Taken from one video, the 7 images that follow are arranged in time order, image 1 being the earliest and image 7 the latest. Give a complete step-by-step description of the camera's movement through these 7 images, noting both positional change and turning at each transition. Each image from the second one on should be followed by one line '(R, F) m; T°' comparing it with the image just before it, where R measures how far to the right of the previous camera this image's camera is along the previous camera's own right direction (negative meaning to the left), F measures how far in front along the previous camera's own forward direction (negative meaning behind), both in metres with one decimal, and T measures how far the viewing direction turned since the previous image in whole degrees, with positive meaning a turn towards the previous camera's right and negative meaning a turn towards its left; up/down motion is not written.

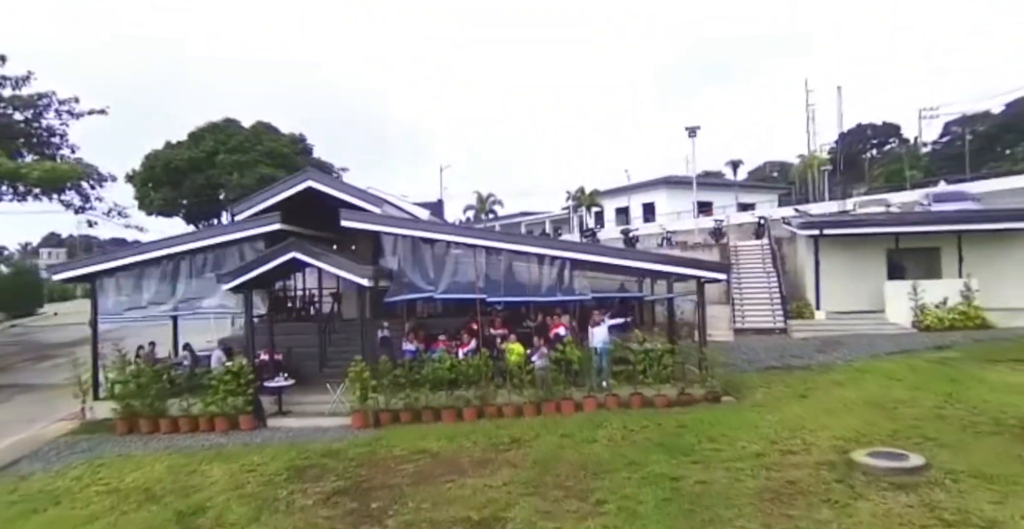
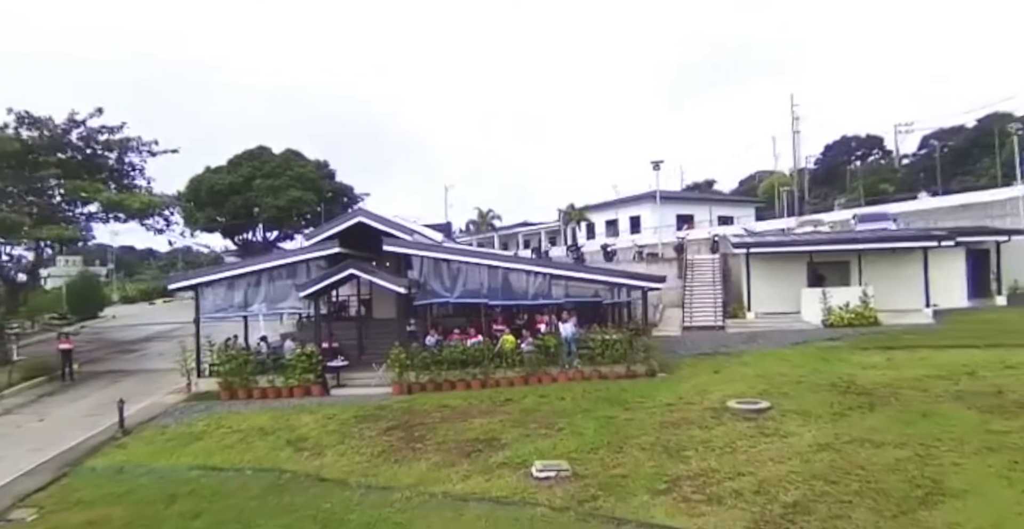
(+0.1, -3.4) m; 0°
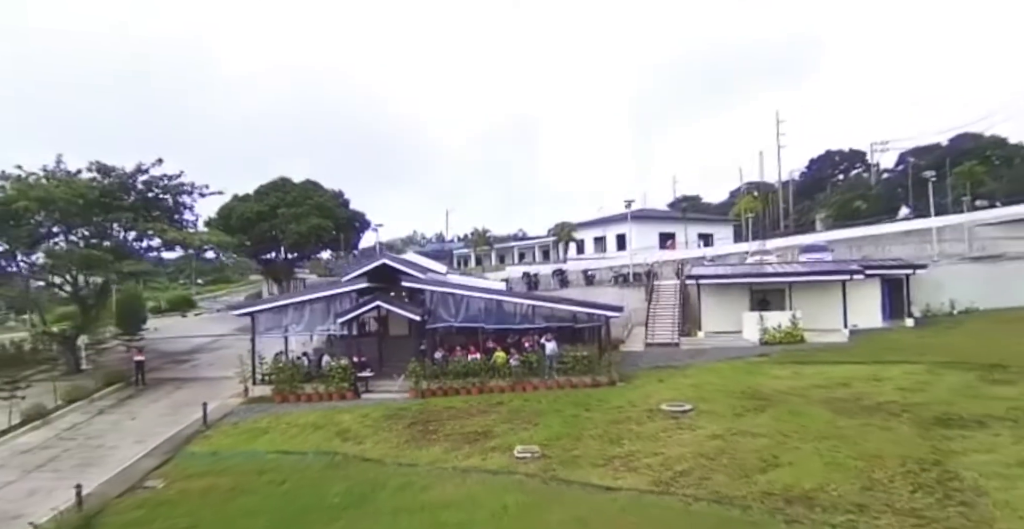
(+0.2, -3.4) m; 0°
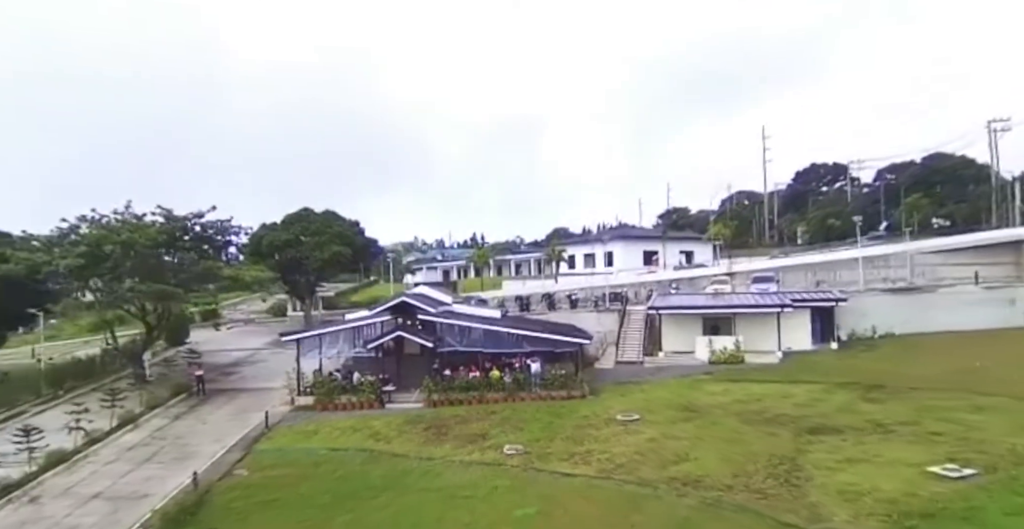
(+0.2, -4.2) m; 0°
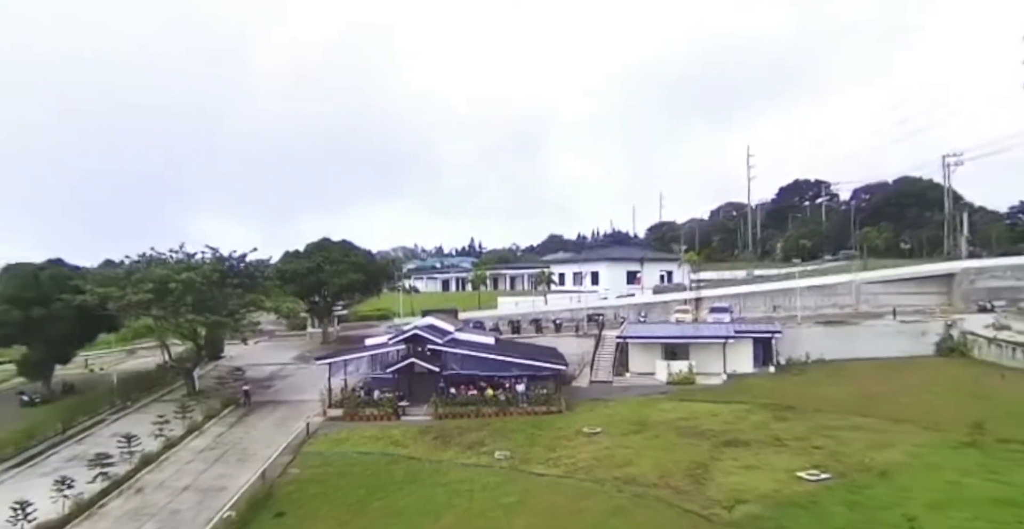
(+0.2, -4.9) m; 0°
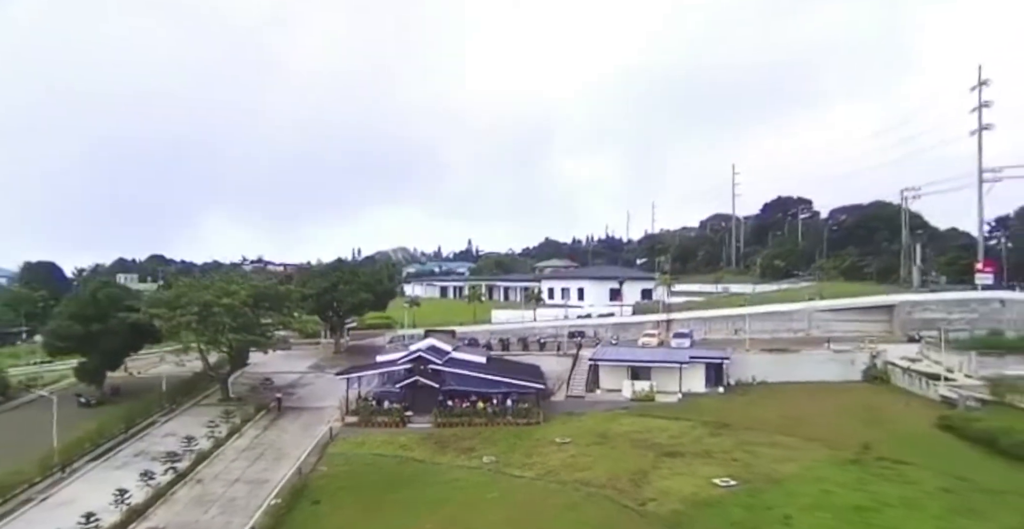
(+0.3, -5.1) m; 0°
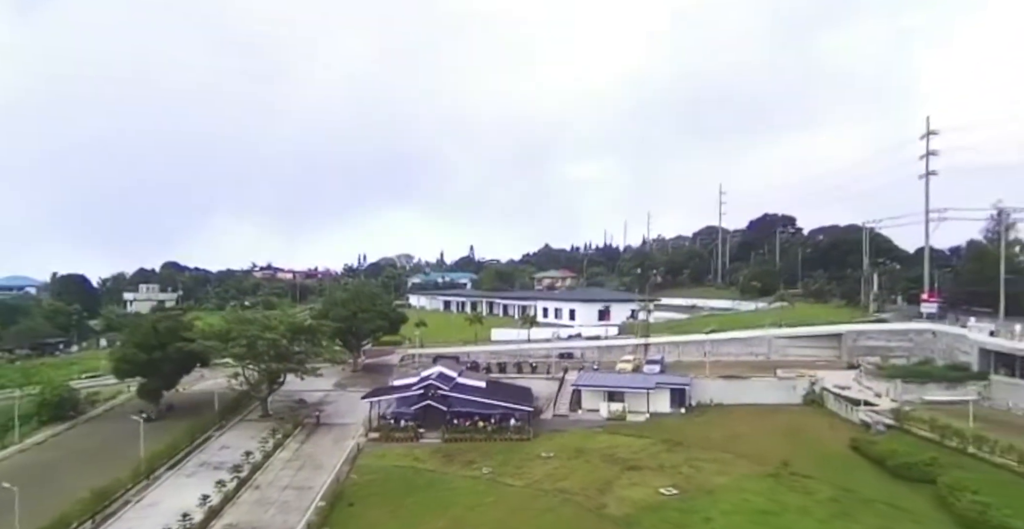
(+0.3, -6.4) m; 0°
